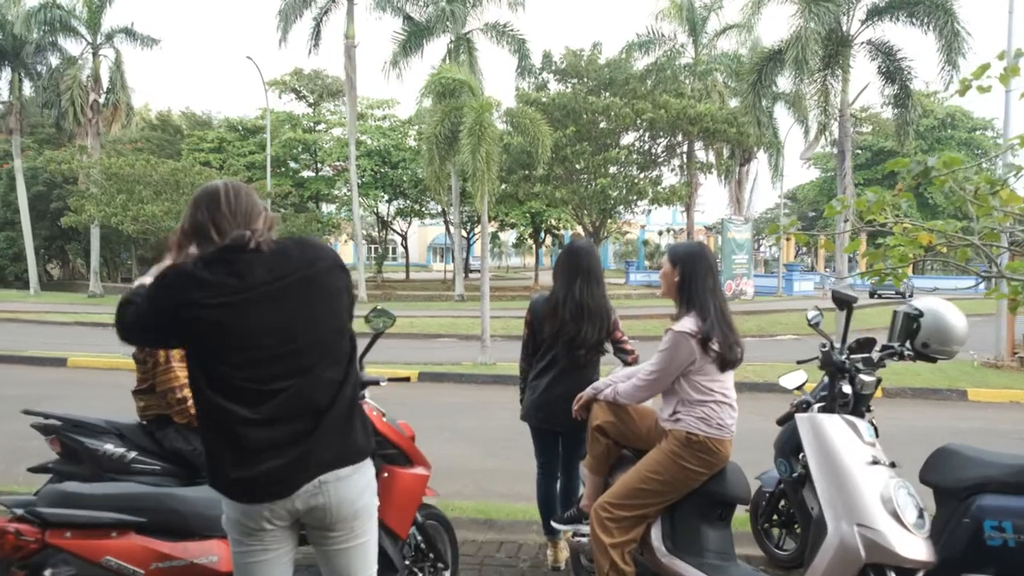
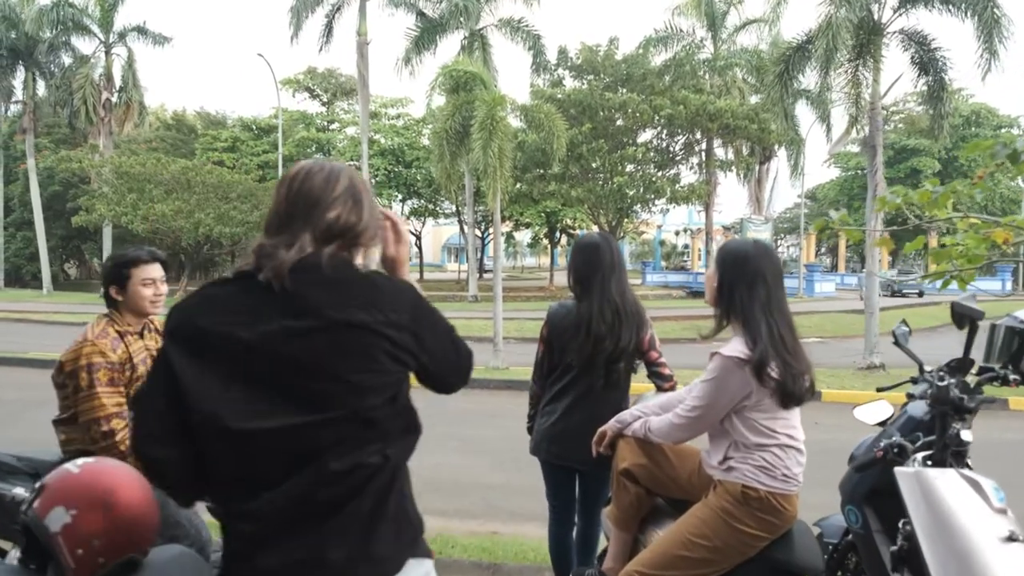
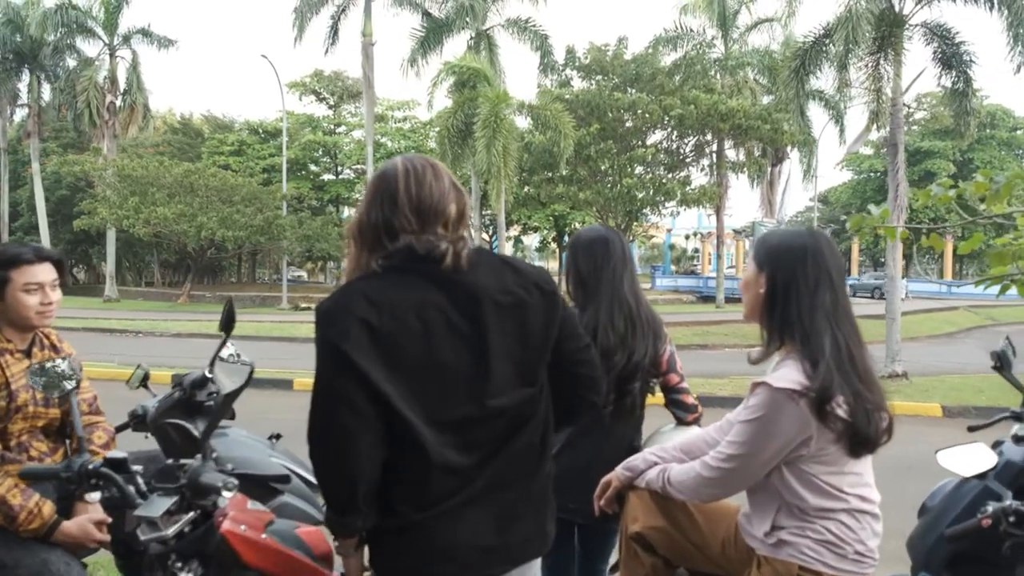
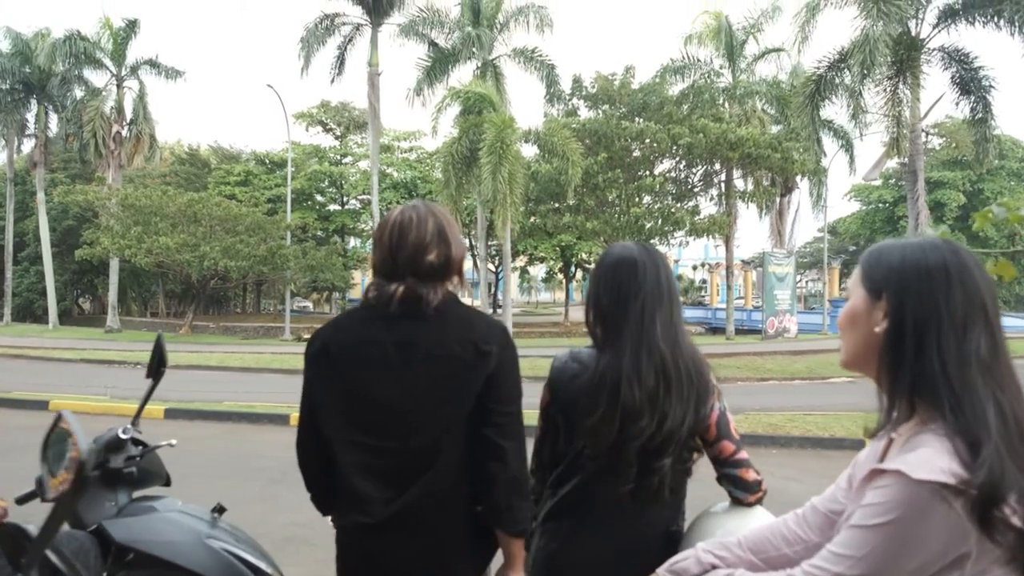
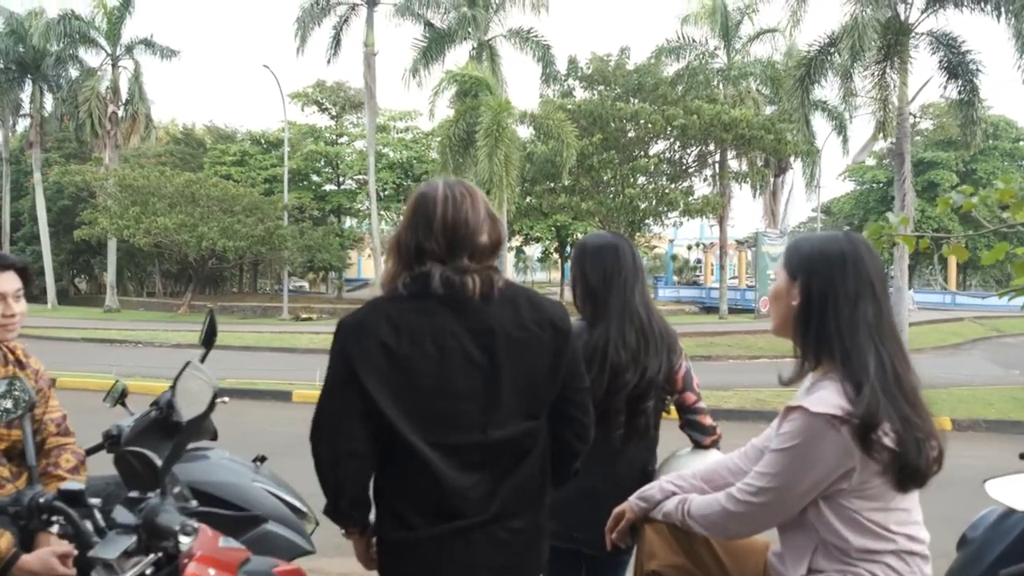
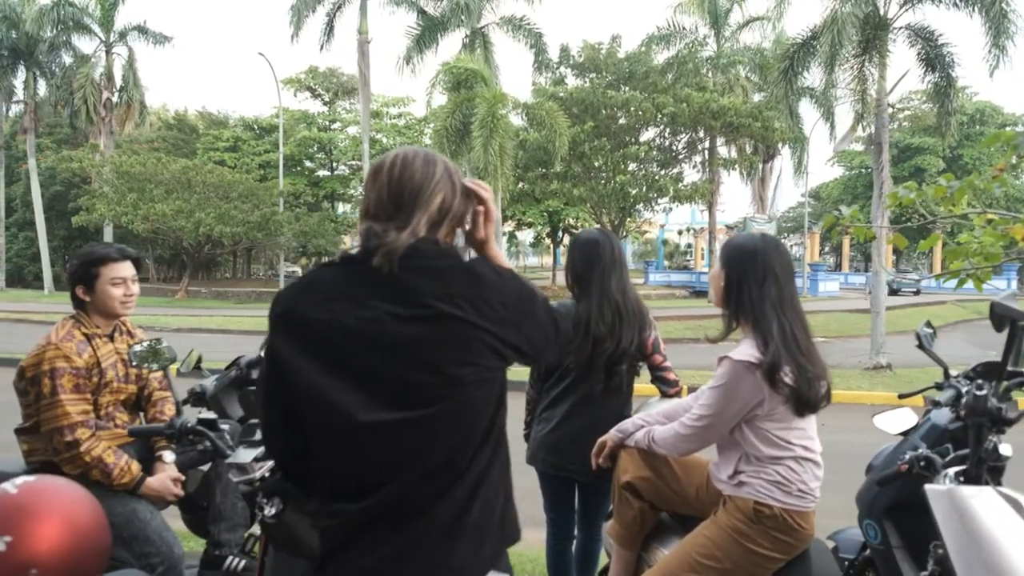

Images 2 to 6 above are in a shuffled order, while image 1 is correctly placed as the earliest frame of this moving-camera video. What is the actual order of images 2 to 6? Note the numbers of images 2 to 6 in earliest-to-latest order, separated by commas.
2, 6, 3, 5, 4
